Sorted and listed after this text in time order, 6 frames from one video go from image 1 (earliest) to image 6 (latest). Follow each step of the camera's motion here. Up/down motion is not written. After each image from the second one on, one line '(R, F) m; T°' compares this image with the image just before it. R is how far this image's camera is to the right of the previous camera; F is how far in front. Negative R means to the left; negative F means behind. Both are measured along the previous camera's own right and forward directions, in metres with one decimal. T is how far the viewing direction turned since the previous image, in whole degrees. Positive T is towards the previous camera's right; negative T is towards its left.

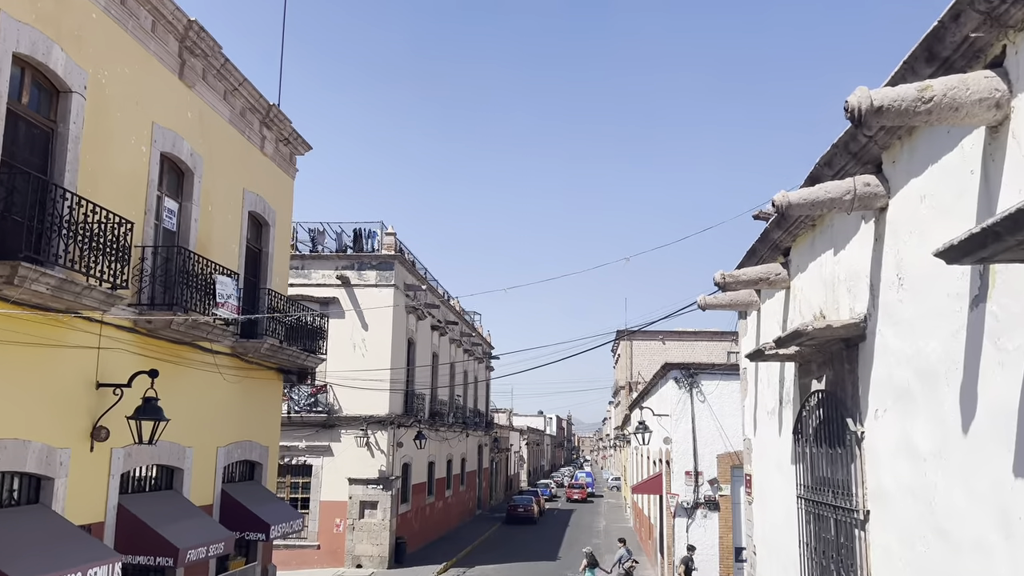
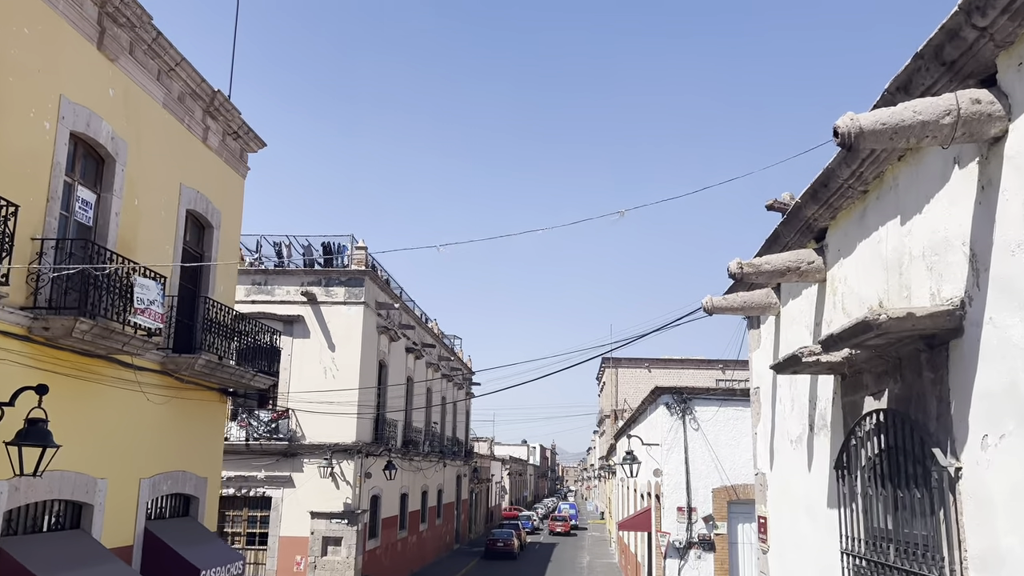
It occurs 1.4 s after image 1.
(+0.2, +1.4) m; +1°
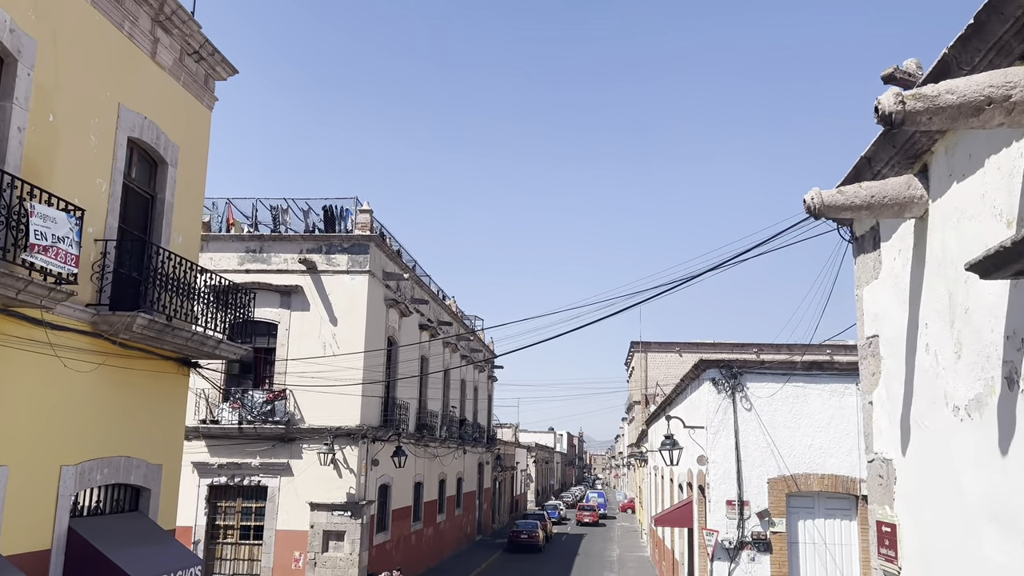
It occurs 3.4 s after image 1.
(+0.1, +2.1) m; -2°
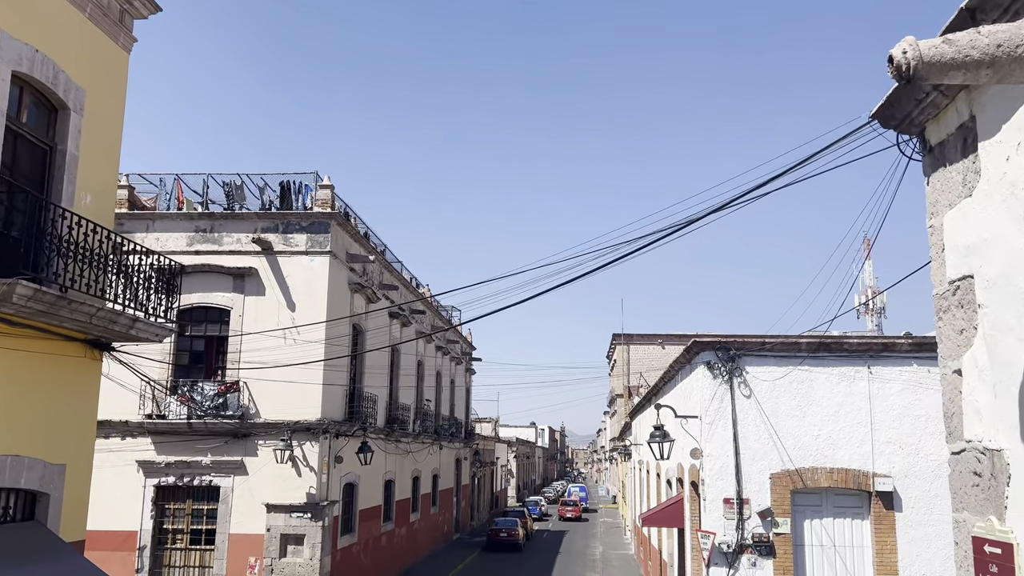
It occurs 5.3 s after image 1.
(+0.1, +1.4) m; +1°
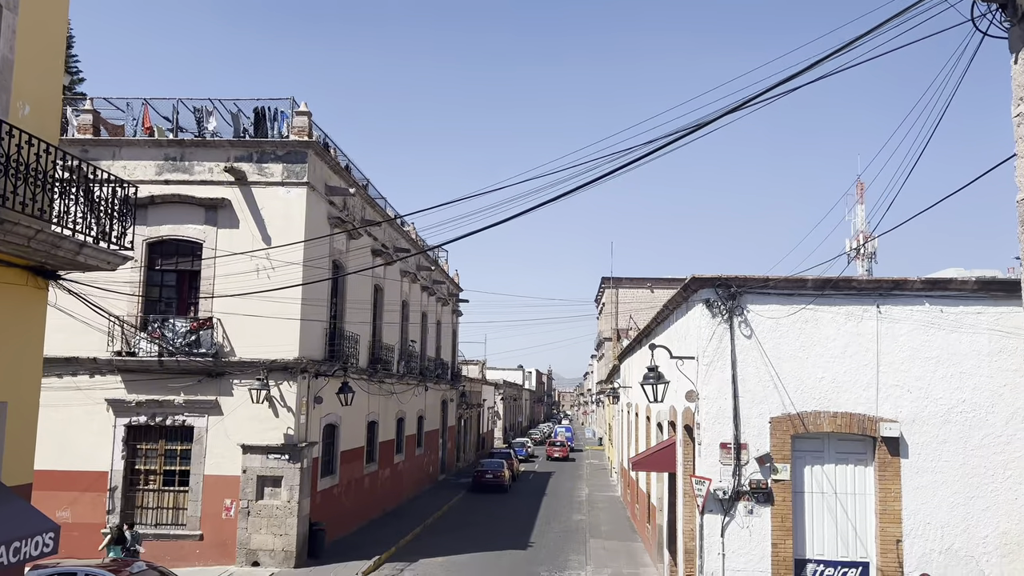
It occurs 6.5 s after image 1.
(0.0, +0.8) m; +1°
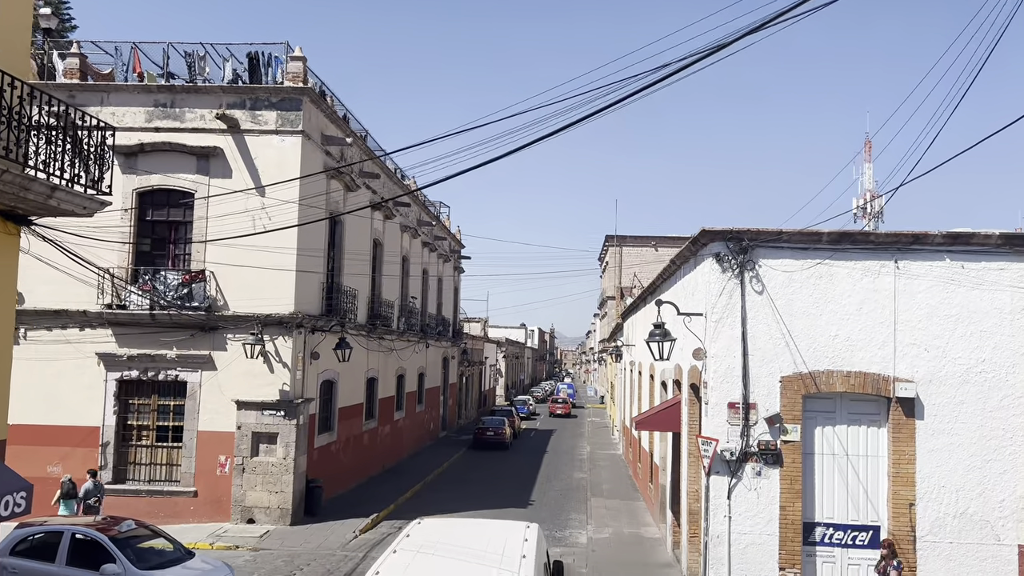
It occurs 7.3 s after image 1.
(0.0, +0.5) m; 0°
